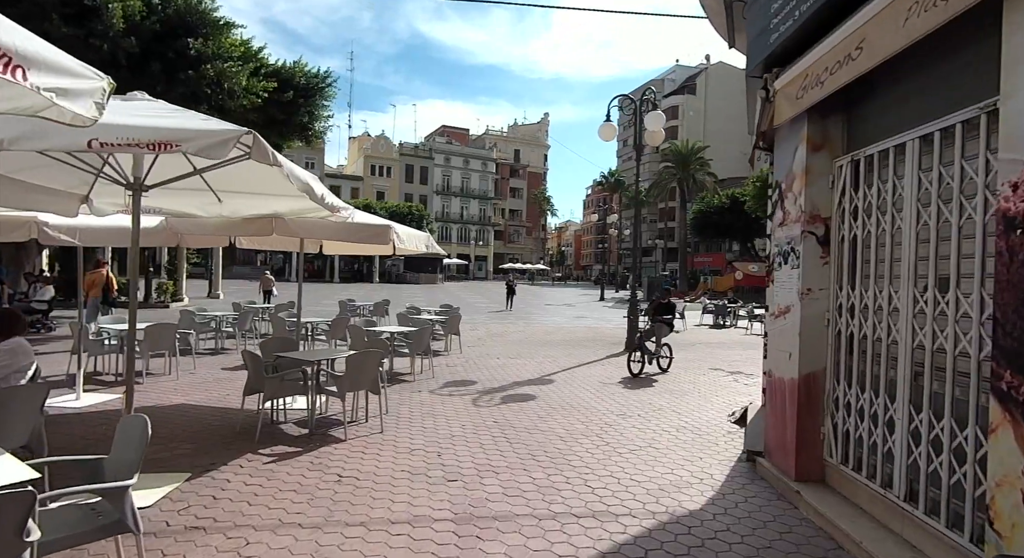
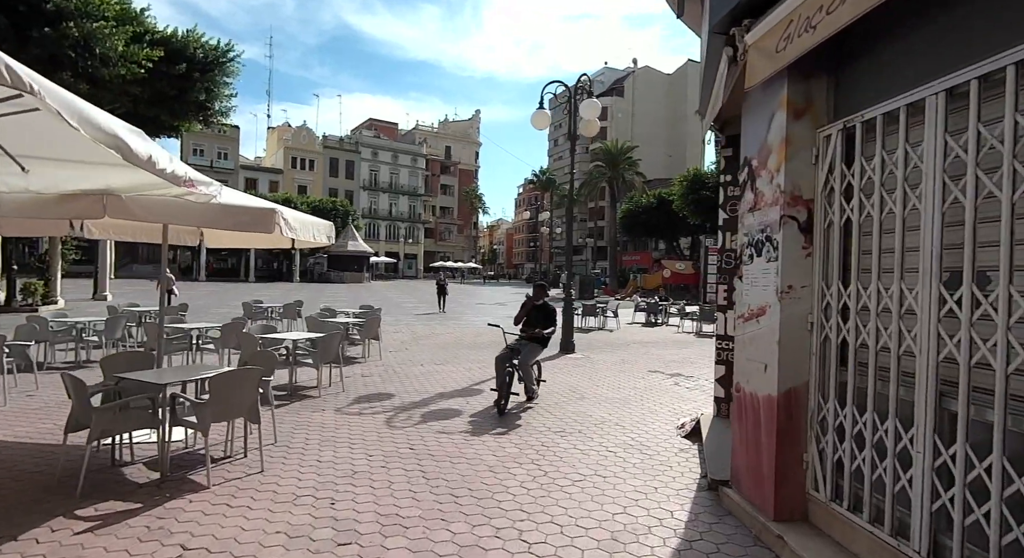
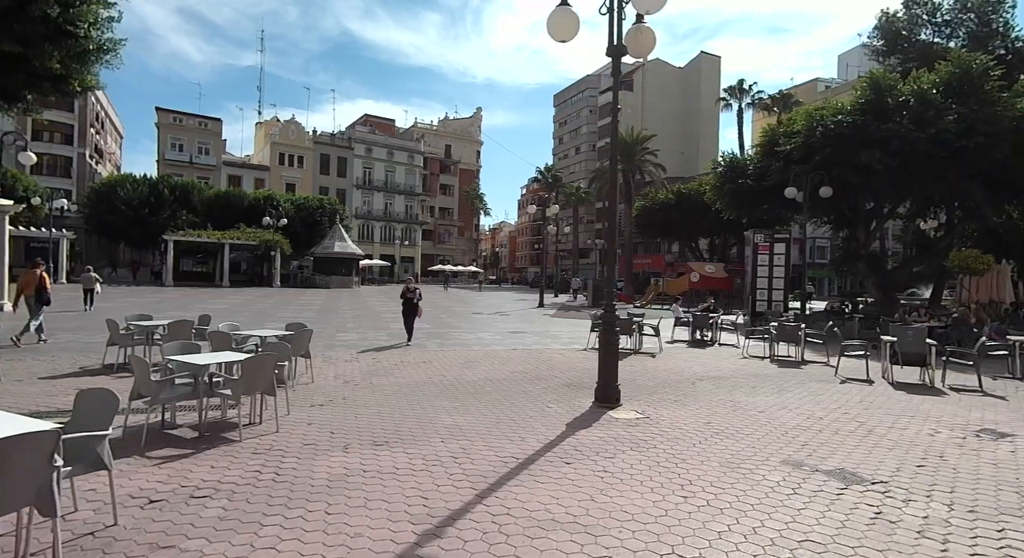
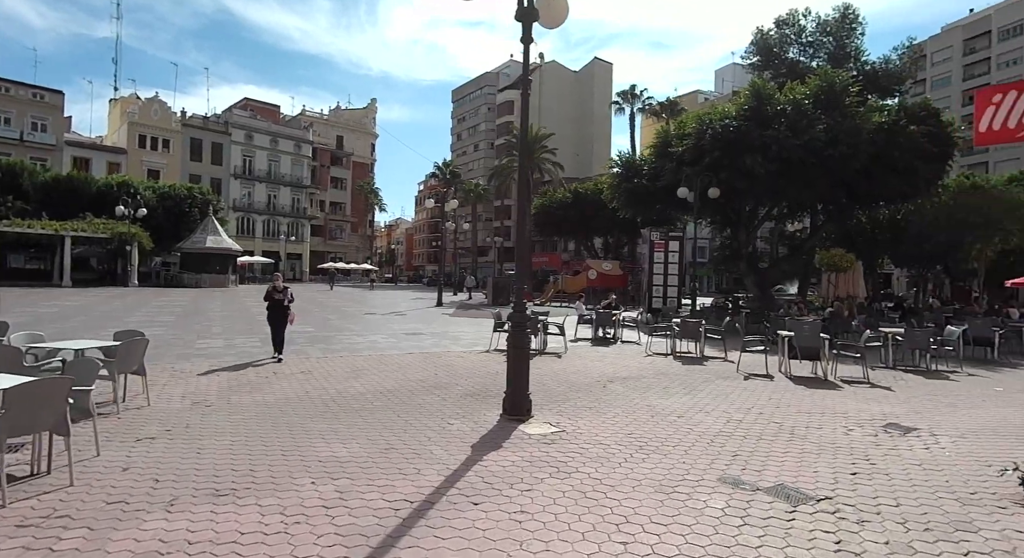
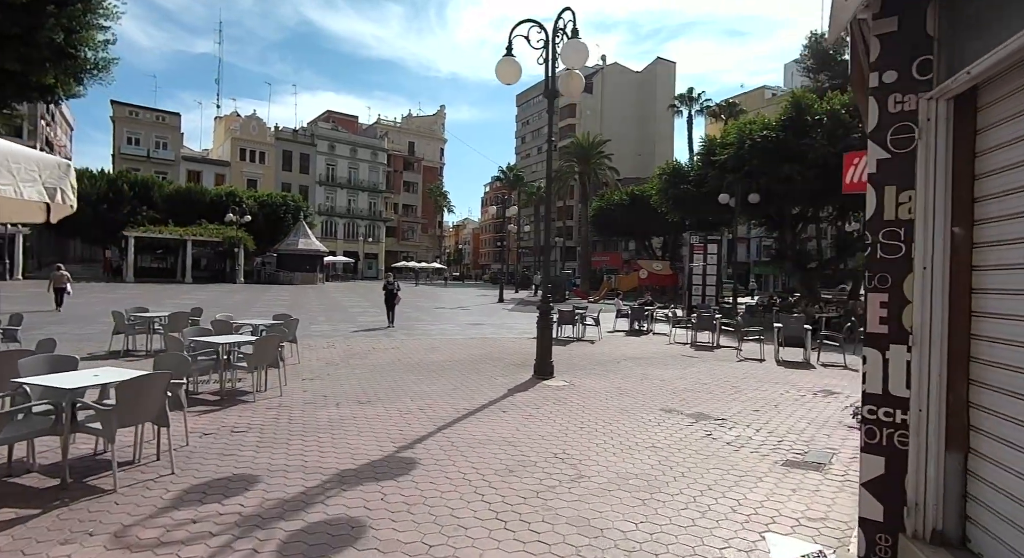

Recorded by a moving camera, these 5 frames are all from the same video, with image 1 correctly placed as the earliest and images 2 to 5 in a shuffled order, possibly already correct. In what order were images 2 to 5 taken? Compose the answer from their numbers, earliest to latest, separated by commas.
2, 5, 3, 4
